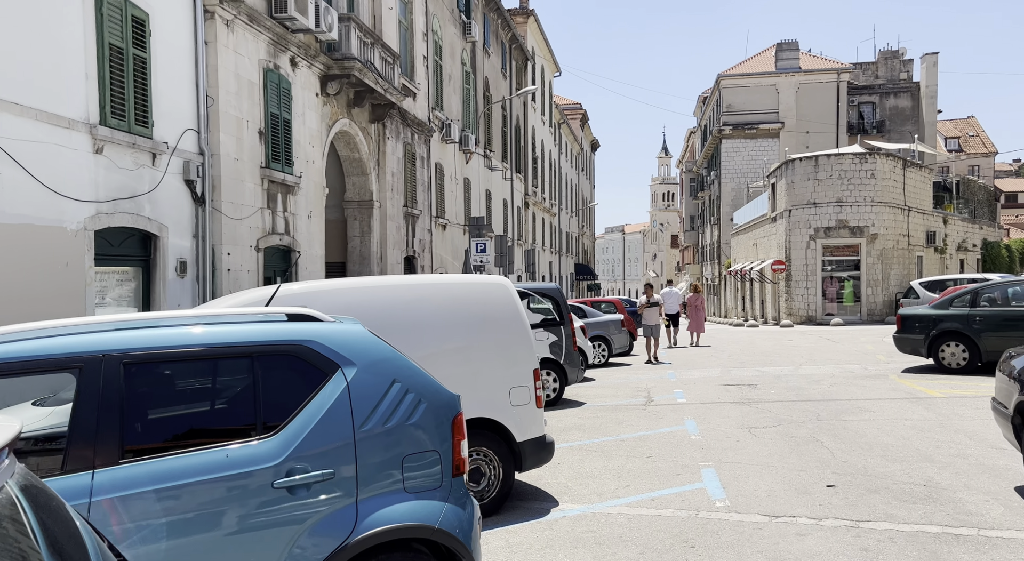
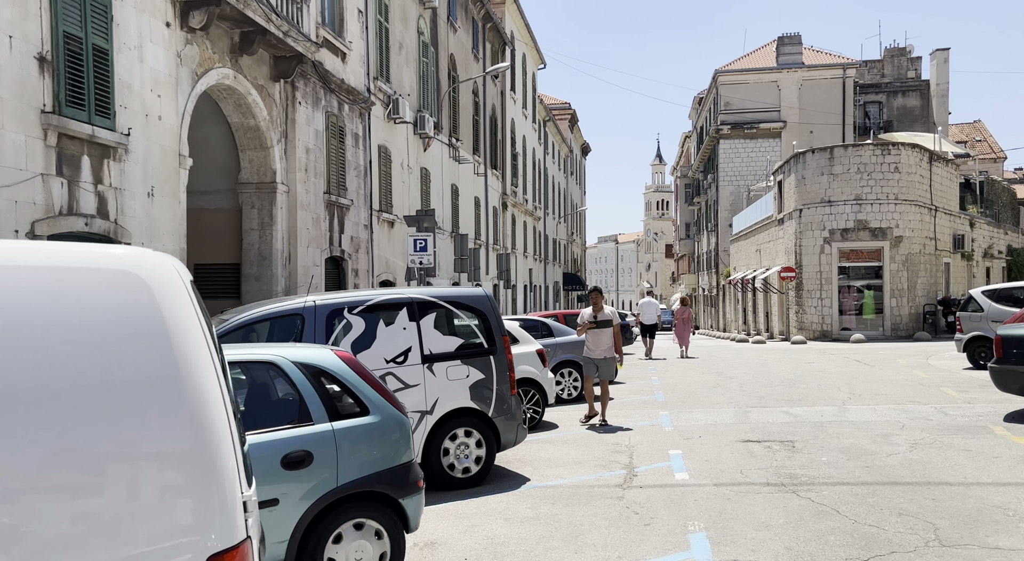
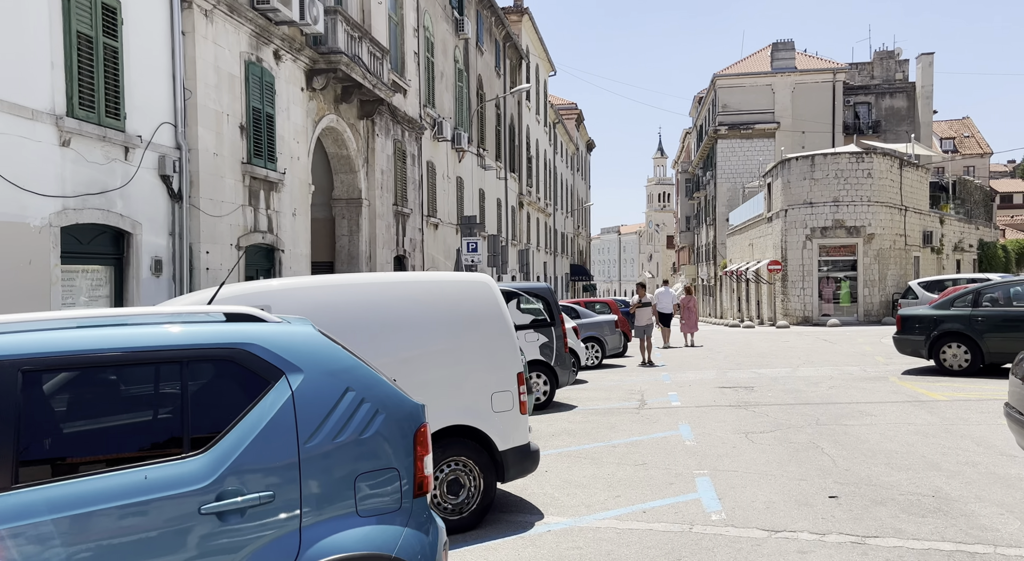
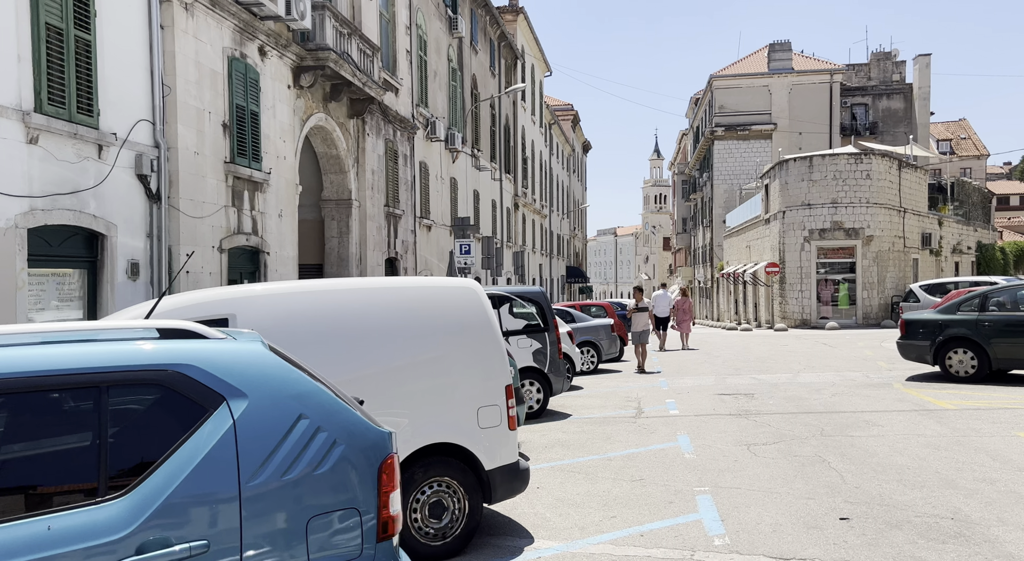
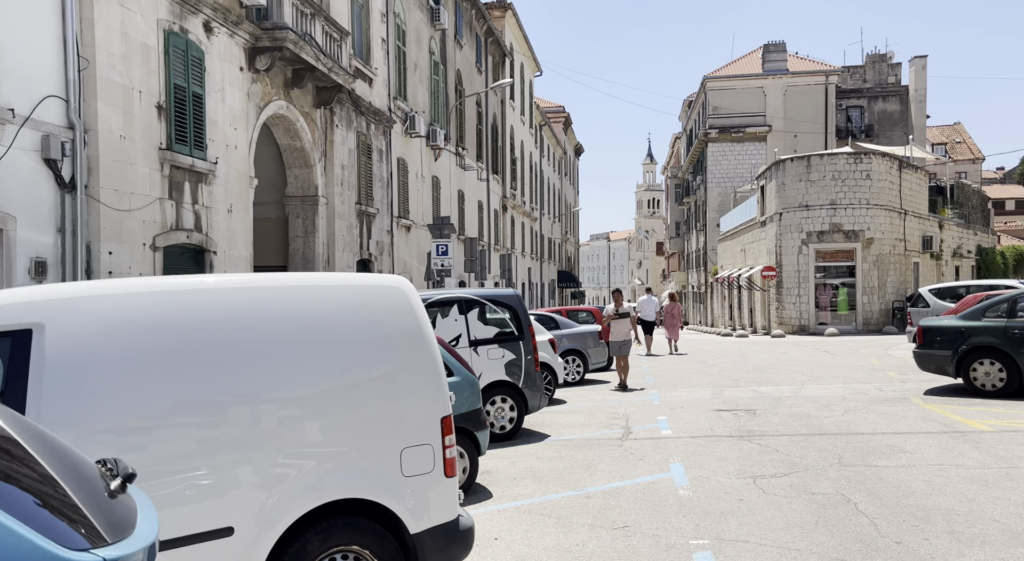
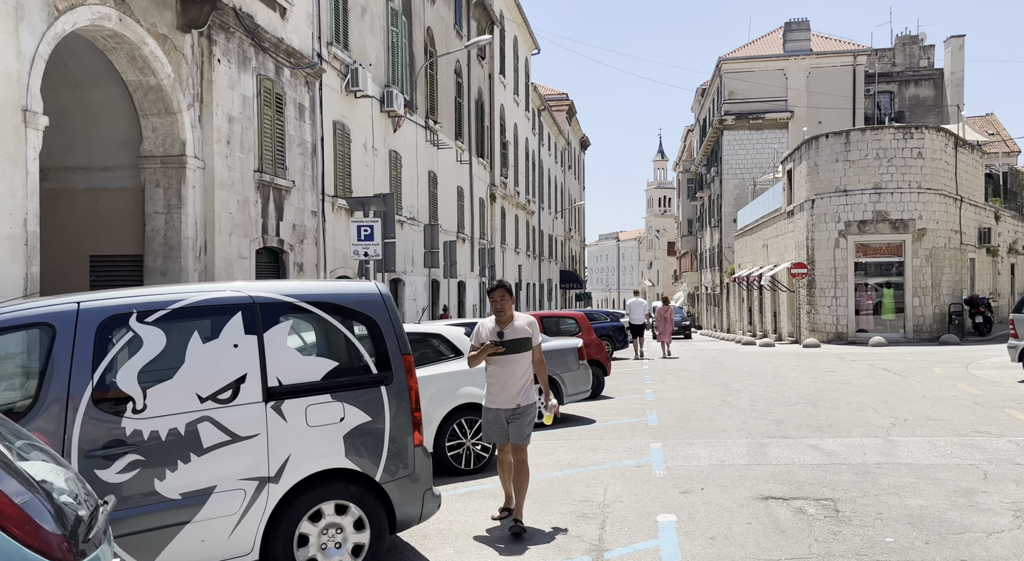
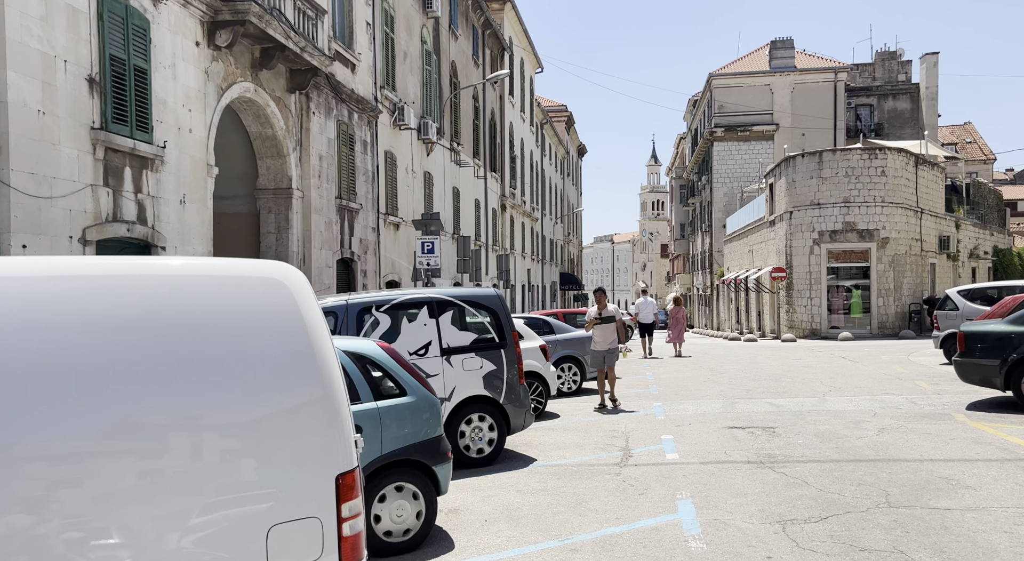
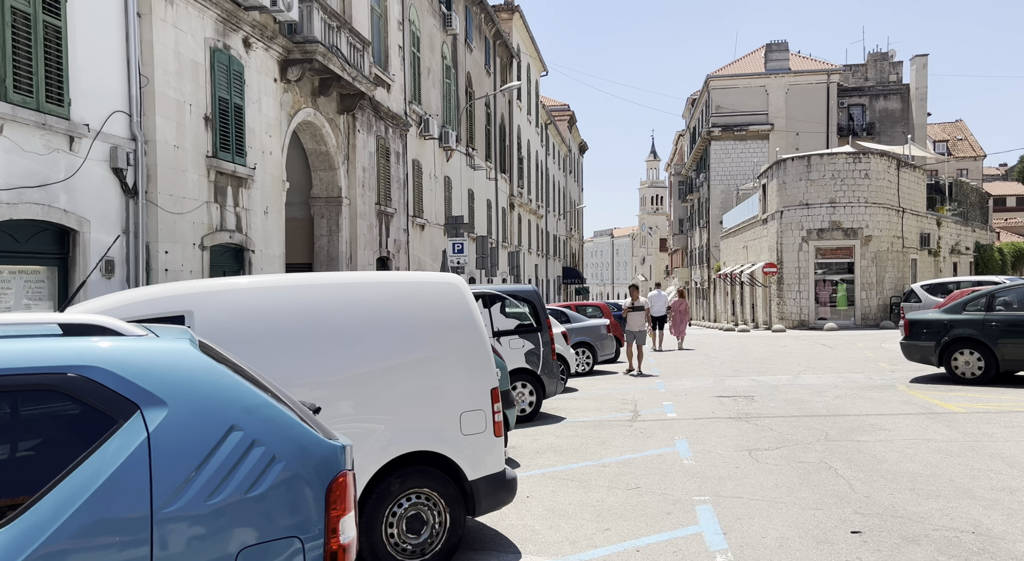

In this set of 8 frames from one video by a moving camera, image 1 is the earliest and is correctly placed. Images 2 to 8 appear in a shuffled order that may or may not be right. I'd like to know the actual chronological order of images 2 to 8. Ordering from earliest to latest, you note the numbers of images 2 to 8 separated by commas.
3, 4, 8, 5, 7, 2, 6
